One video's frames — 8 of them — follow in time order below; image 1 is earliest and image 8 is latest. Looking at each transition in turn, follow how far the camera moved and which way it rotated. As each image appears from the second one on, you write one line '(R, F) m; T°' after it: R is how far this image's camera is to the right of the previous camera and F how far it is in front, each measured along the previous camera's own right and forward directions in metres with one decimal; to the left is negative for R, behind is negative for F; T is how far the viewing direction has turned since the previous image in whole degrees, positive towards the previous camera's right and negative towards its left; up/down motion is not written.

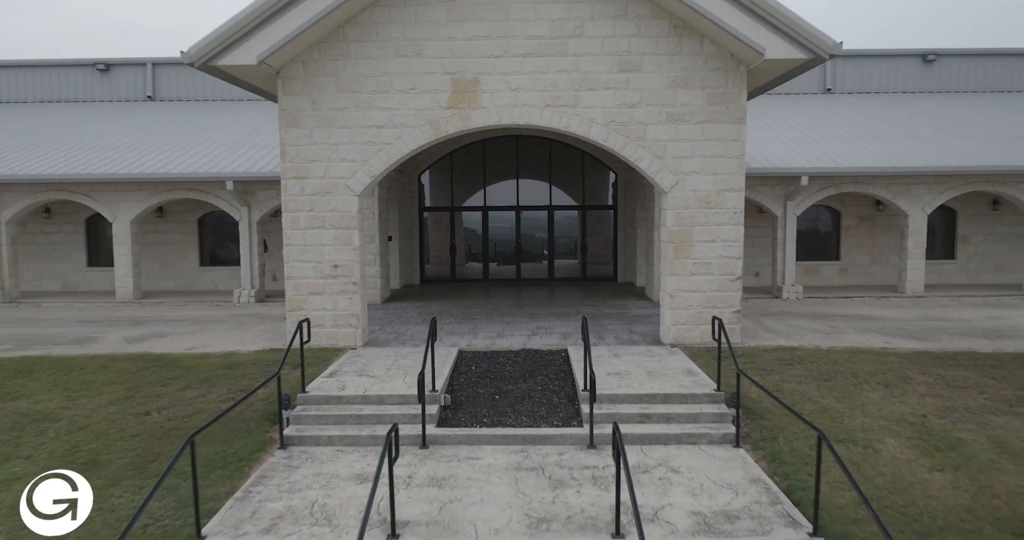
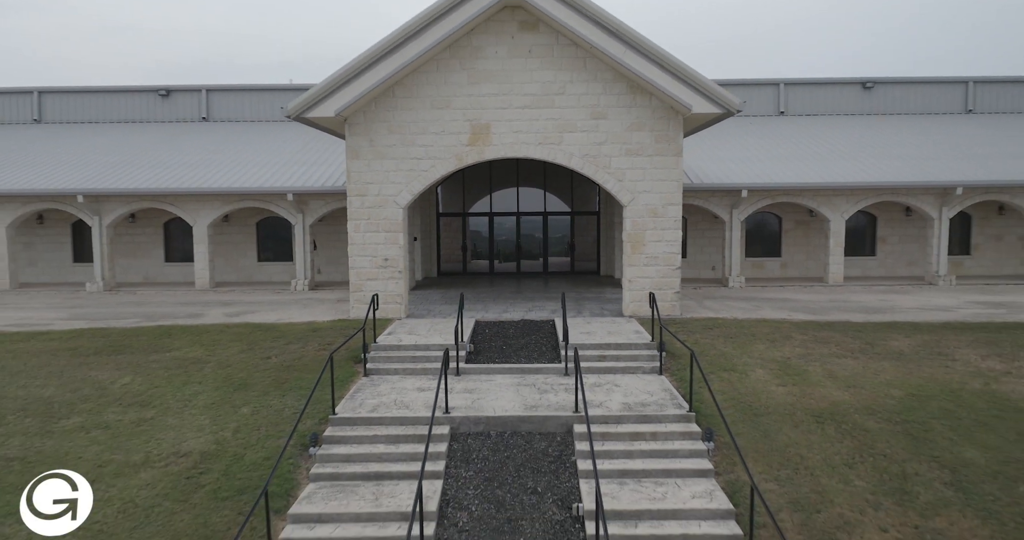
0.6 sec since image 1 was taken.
(0.0, -2.7) m; 0°
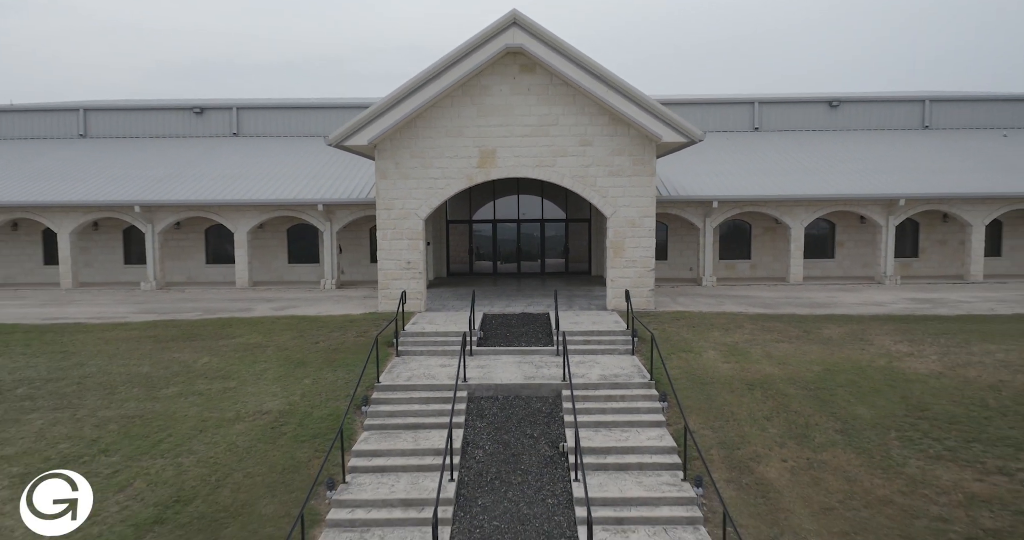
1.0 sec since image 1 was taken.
(0.0, -2.0) m; 0°
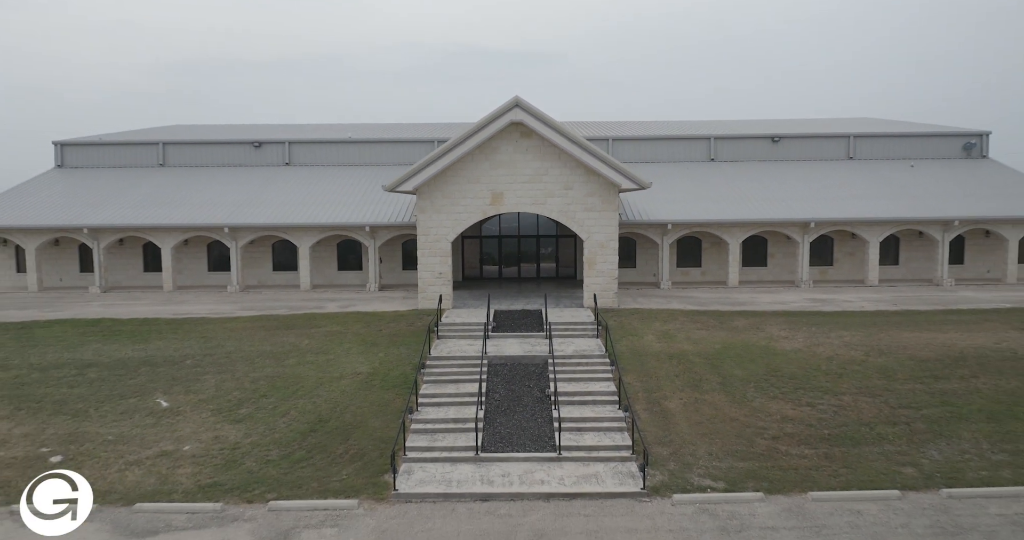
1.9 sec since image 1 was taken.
(-0.1, -4.6) m; 0°
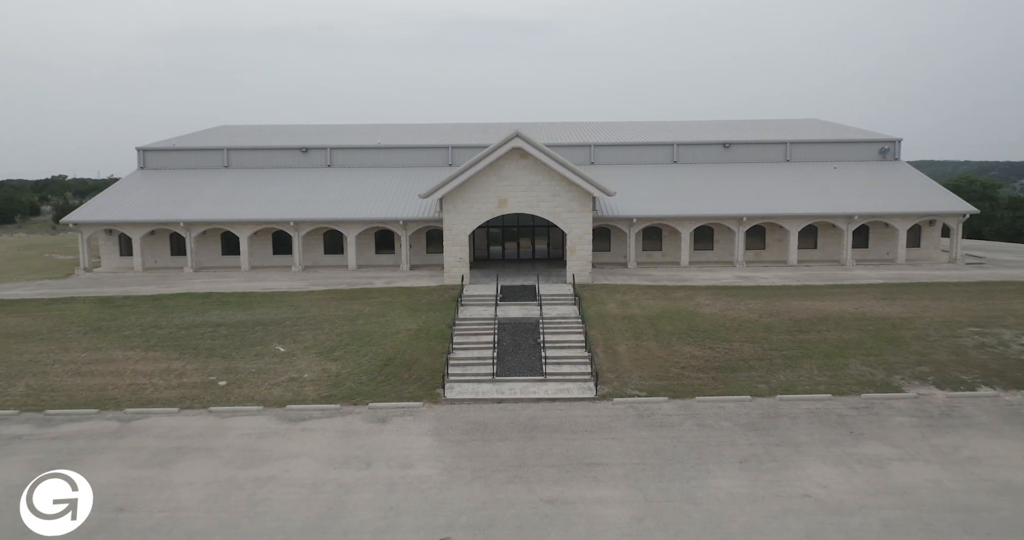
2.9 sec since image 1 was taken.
(-0.2, -5.8) m; 0°
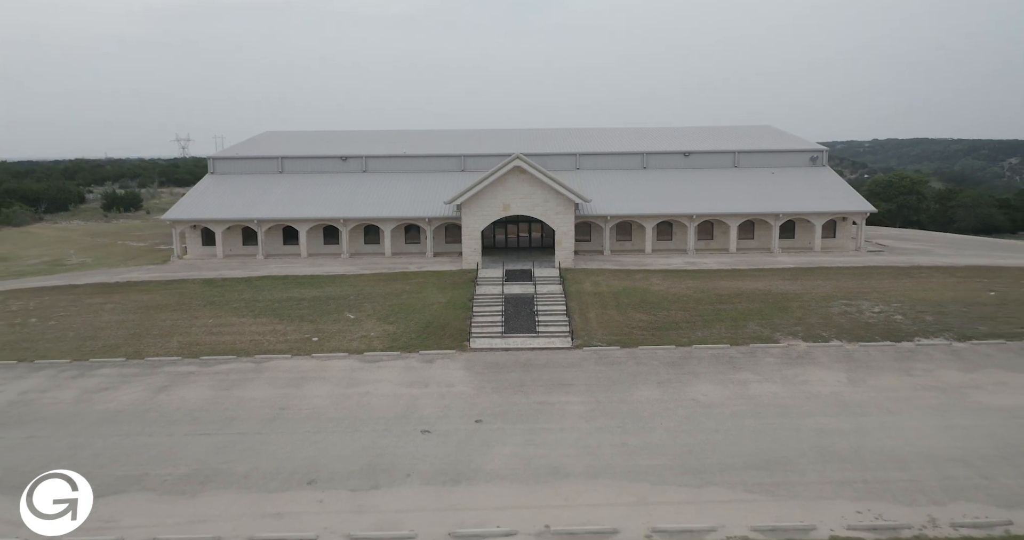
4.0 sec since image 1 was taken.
(-0.2, -7.3) m; 0°
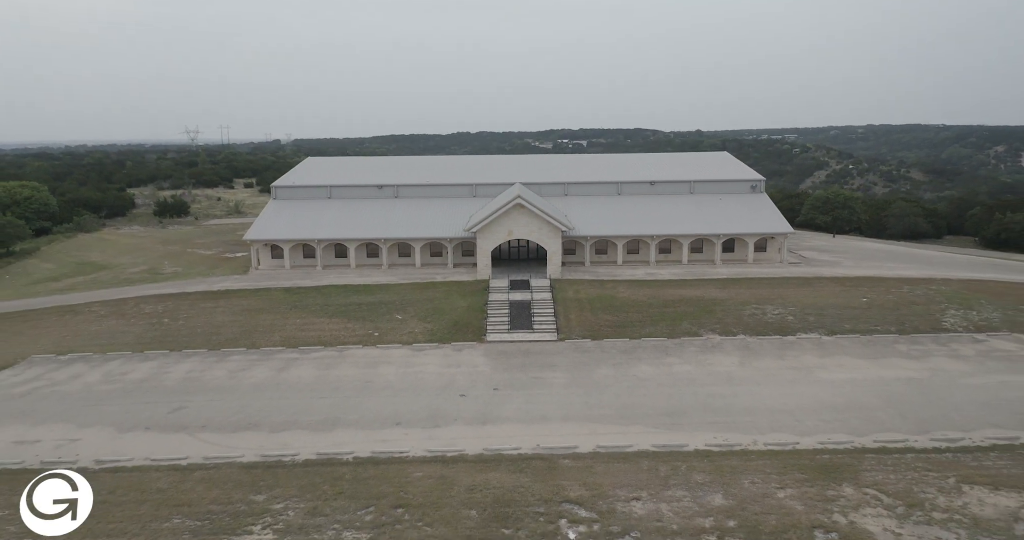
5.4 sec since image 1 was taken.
(-0.3, -9.8) m; 0°
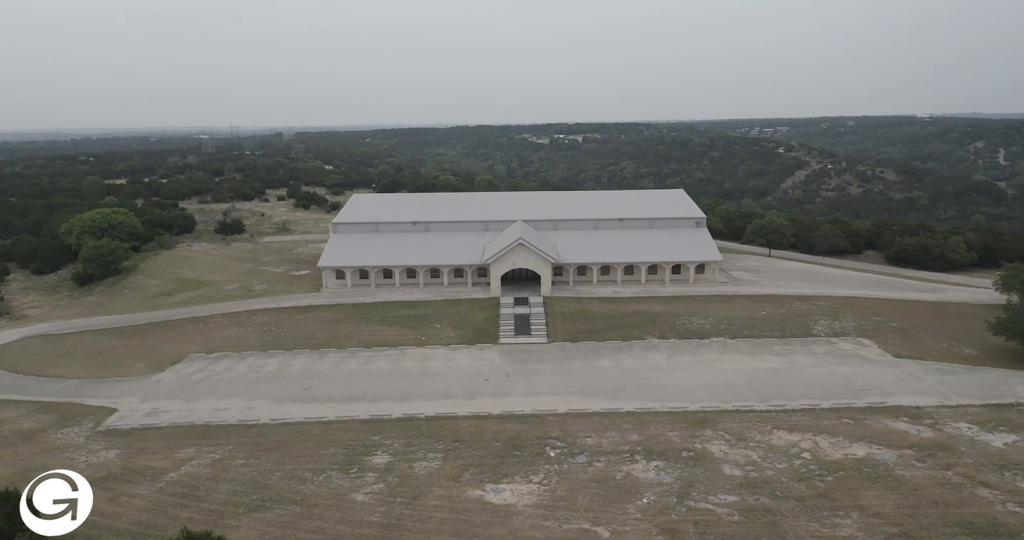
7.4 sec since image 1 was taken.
(-0.6, -15.5) m; 0°
